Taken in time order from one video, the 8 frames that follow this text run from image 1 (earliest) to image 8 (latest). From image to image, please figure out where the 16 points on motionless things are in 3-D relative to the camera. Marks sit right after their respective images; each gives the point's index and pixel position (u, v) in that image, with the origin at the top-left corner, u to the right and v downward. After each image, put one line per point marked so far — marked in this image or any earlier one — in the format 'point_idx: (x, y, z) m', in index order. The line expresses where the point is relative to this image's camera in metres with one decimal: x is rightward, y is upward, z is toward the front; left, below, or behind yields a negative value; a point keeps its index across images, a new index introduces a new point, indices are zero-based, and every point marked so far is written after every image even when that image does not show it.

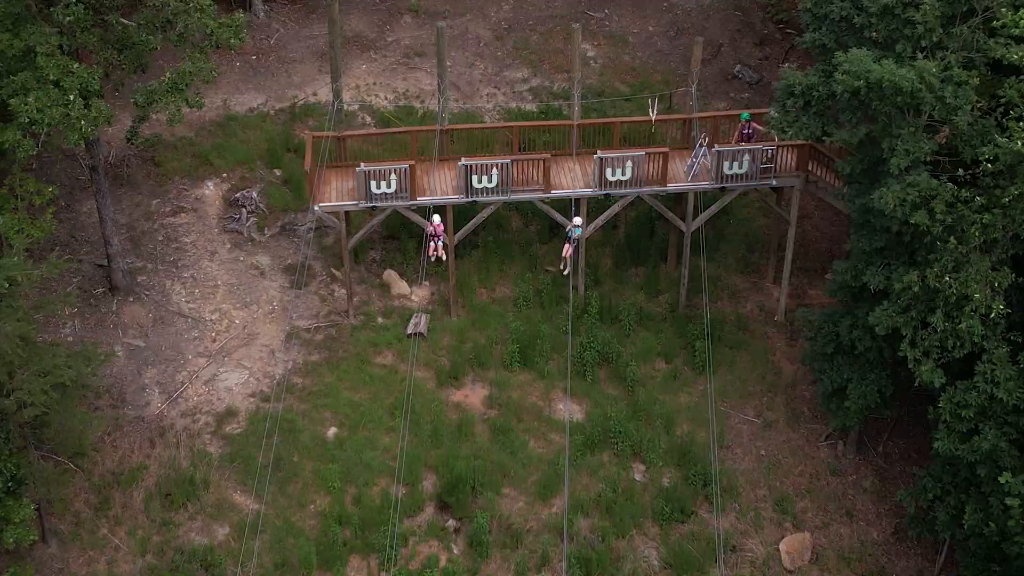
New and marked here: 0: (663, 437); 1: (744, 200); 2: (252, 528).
0: (+1.3, -1.3, +13.5) m
1: (+2.3, +0.9, +16.0) m
2: (-2.1, -1.9, +12.5) m
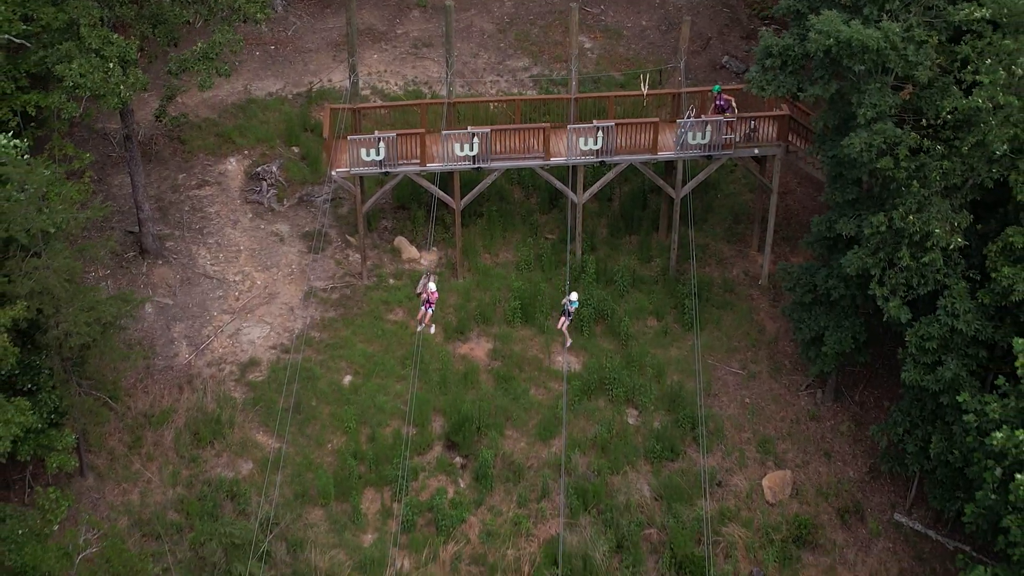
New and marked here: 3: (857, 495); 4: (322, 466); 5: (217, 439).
0: (+1.3, -0.9, +14.5) m
1: (+2.4, +1.2, +17.1) m
2: (-2.0, -1.5, +13.5) m
3: (+3.0, -1.8, +13.9) m
4: (-1.6, -1.5, +13.6) m
5: (-2.5, -1.3, +13.7) m
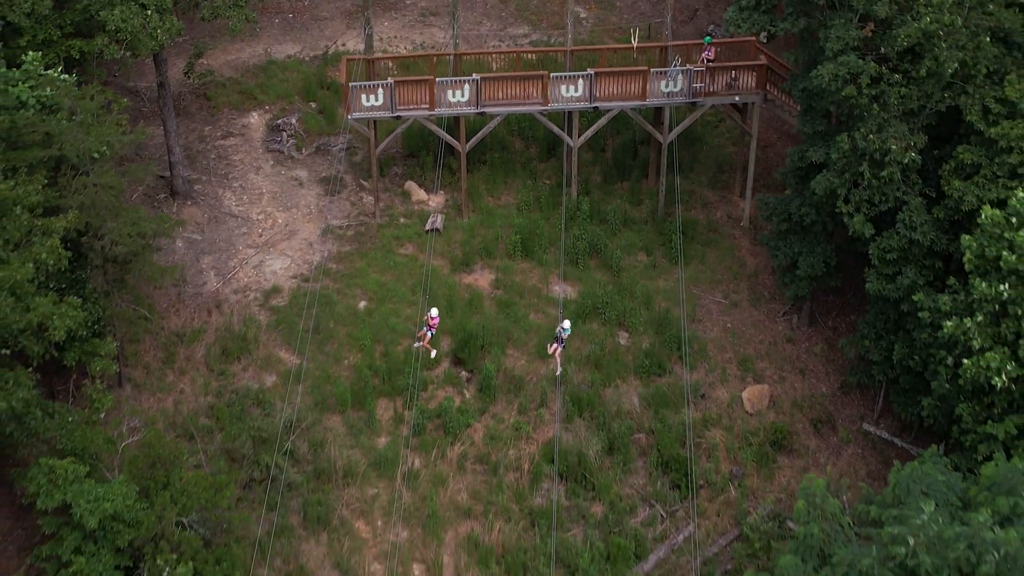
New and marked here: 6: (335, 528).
0: (+1.3, -0.2, +15.8) m
1: (+2.4, +1.8, +18.4) m
2: (-2.0, -0.8, +14.8) m
3: (+3.0, -1.1, +15.2) m
4: (-1.6, -0.8, +14.9) m
5: (-2.5, -0.6, +15.0) m
6: (-1.5, -2.1, +13.6) m
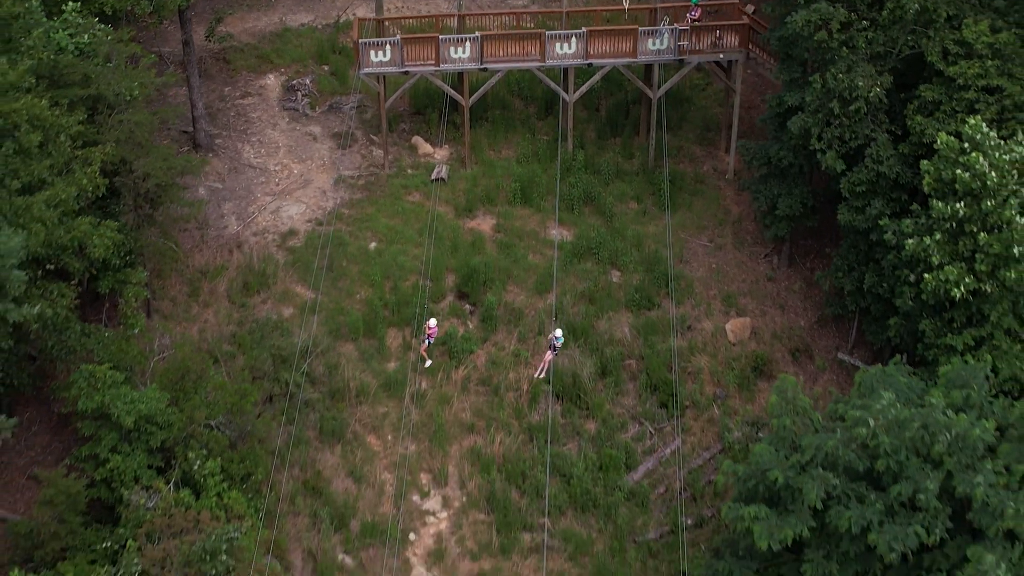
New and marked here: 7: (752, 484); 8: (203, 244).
0: (+1.3, +0.4, +17.0) m
1: (+2.4, +2.4, +19.6) m
2: (-2.0, -0.2, +16.0) m
3: (+3.0, -0.5, +16.4) m
4: (-1.6, -0.2, +16.1) m
5: (-2.5, 0.0, +16.2) m
6: (-1.5, -1.4, +14.8) m
7: (+1.9, -1.5, +12.9) m
8: (-3.2, +0.5, +16.6) m
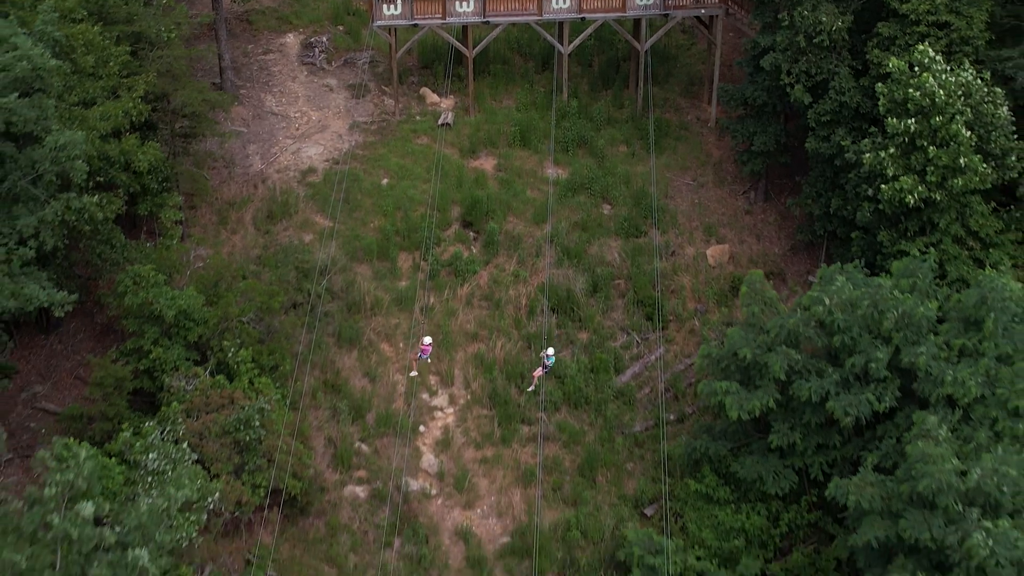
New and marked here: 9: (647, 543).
0: (+1.3, +1.2, +18.6) m
1: (+2.4, +3.1, +21.3) m
2: (-2.0, +0.6, +17.6) m
3: (+3.0, +0.3, +18.0) m
4: (-1.6, +0.6, +17.7) m
5: (-2.5, +0.8, +17.8) m
6: (-1.5, -0.6, +16.4) m
7: (+1.9, -0.7, +14.5) m
8: (-3.2, +1.2, +18.3) m
9: (+1.2, -2.3, +14.3) m
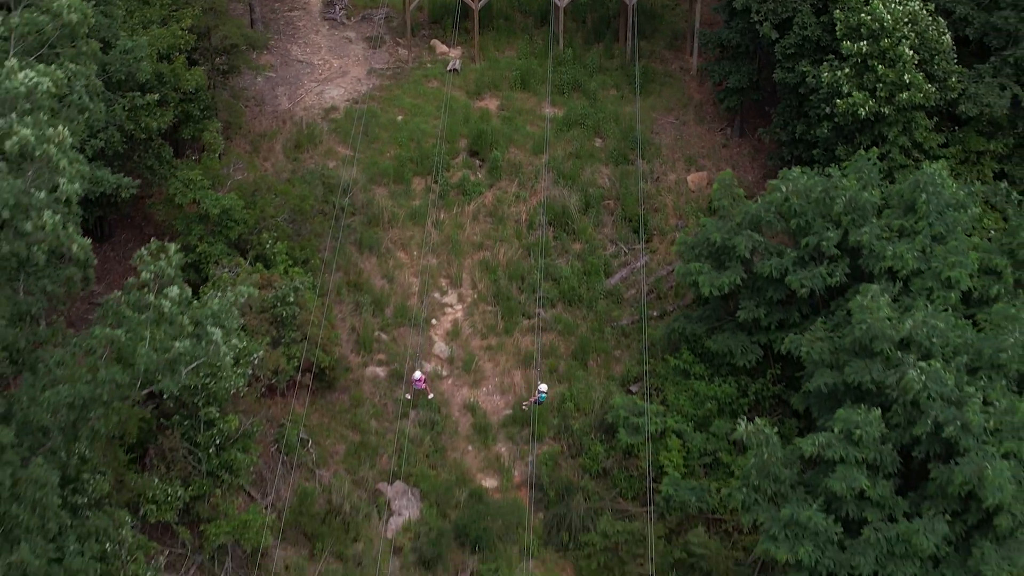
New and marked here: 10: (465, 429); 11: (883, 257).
0: (+1.3, +2.1, +20.8) m
1: (+2.4, +4.0, +23.5) m
2: (-2.0, +1.6, +19.7) m
3: (+3.0, +1.3, +20.1) m
4: (-1.6, +1.6, +19.9) m
5: (-2.5, +1.8, +19.9) m
6: (-1.5, +0.4, +18.5) m
7: (+1.9, +0.4, +16.6) m
8: (-3.2, +2.2, +20.4) m
9: (+1.2, -1.2, +16.4) m
10: (-0.5, -1.5, +17.0) m
11: (+3.5, +0.3, +15.2) m
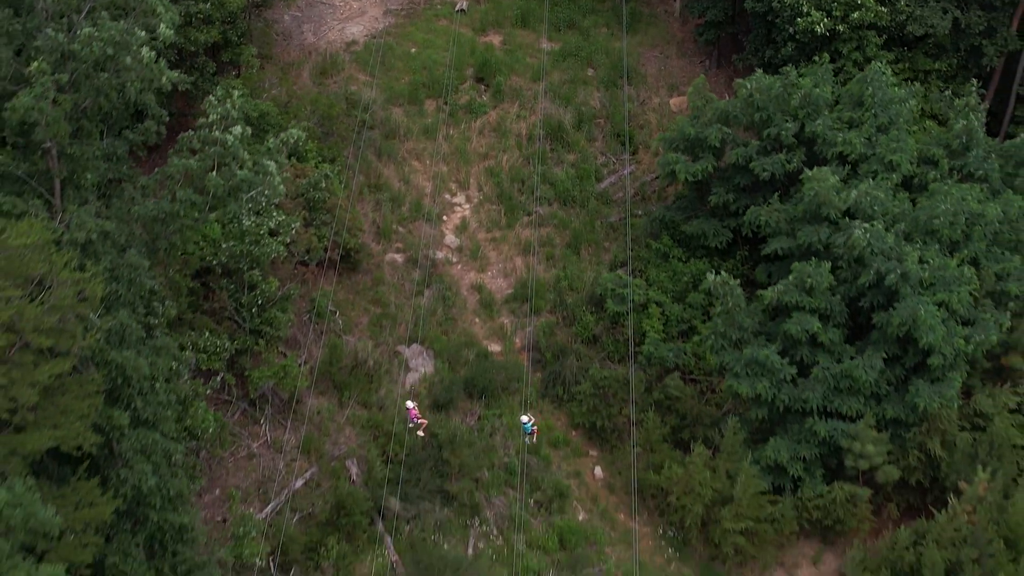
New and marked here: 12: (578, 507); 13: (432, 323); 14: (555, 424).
0: (+1.3, +3.4, +23.2) m
1: (+2.4, +5.2, +26.0) m
2: (-2.0, +2.8, +22.2) m
3: (+3.1, +2.5, +22.5) m
4: (-1.6, +2.8, +22.3) m
5: (-2.5, +3.0, +22.4) m
6: (-1.5, +1.7, +20.9) m
7: (+2.0, +1.7, +19.0) m
8: (-3.2, +3.5, +22.9) m
9: (+1.2, +0.1, +18.8) m
10: (-0.5, -0.2, +19.4) m
11: (+3.6, +1.6, +17.6) m
12: (+0.7, -2.4, +17.2) m
13: (-0.9, -0.4, +18.9) m
14: (+0.5, -1.5, +18.1) m
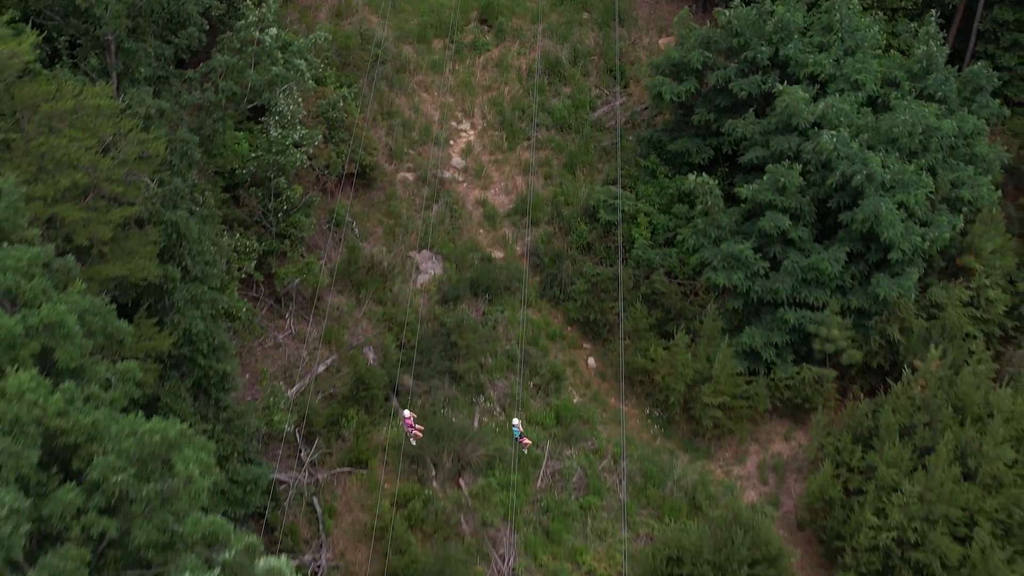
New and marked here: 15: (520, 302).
0: (+1.4, +4.5, +25.1) m
1: (+2.4, +6.4, +27.8) m
2: (-2.0, +4.0, +24.0) m
3: (+3.1, +3.6, +24.4) m
4: (-1.6, +4.0, +24.1) m
5: (-2.5, +4.2, +24.2) m
6: (-1.5, +2.8, +22.8) m
7: (+2.0, +2.8, +20.9) m
8: (-3.2, +4.6, +24.7) m
9: (+1.3, +1.2, +20.7) m
10: (-0.5, +0.9, +21.2) m
11: (+3.6, +2.7, +19.5) m
12: (+0.7, -1.2, +19.0) m
13: (-0.9, +0.7, +20.7) m
14: (+0.5, -0.4, +20.0) m
15: (+0.1, -0.2, +19.9) m
